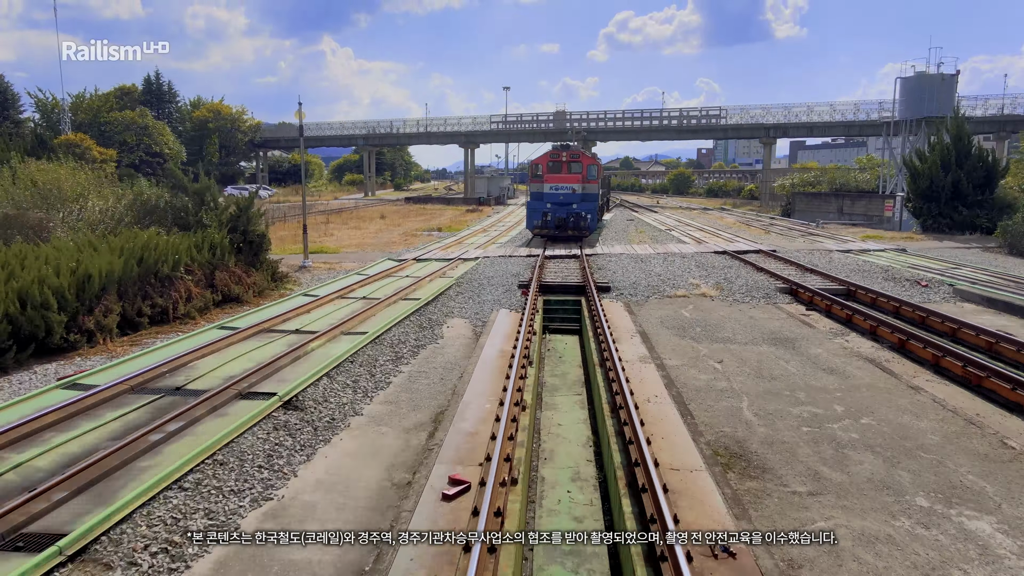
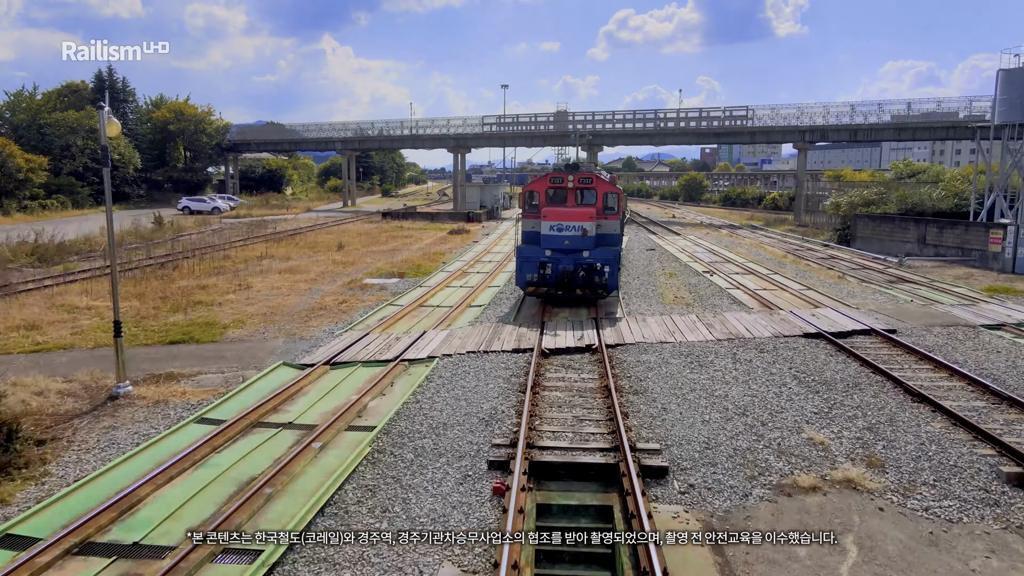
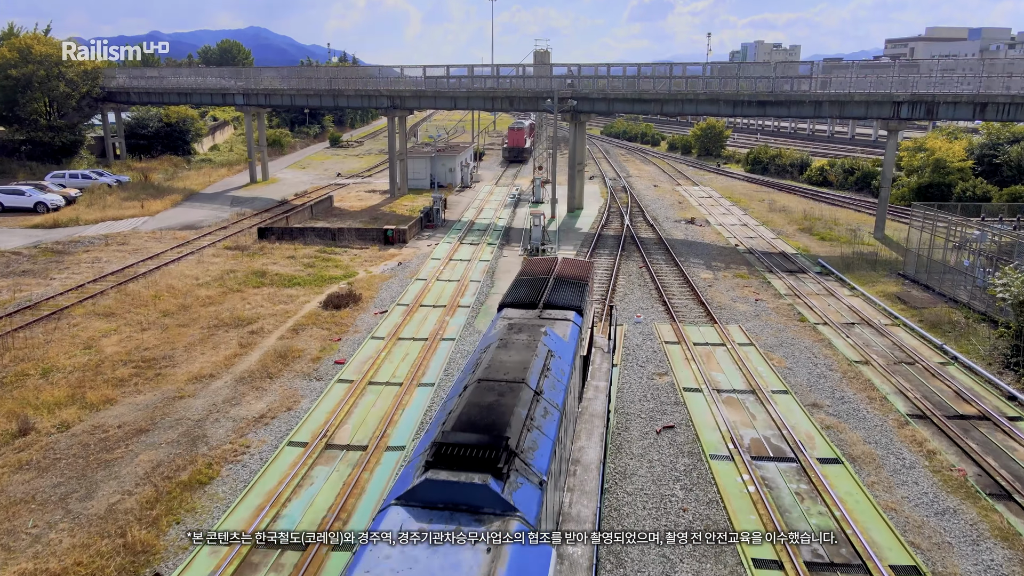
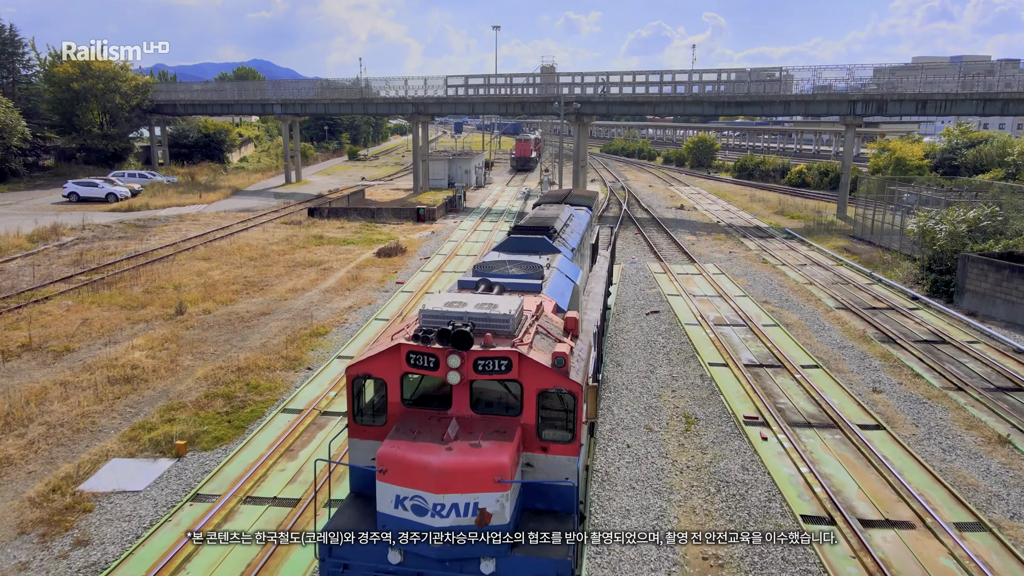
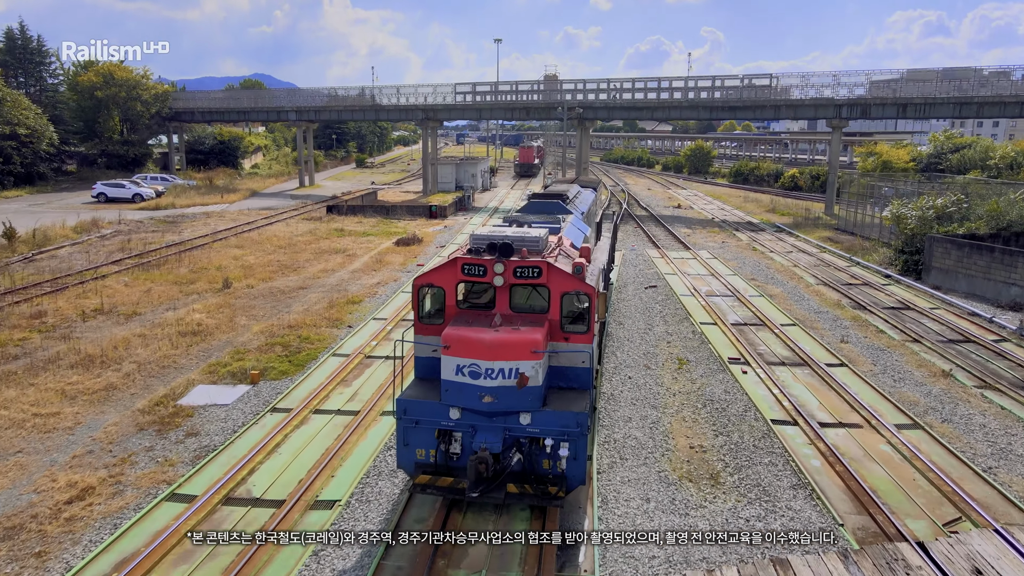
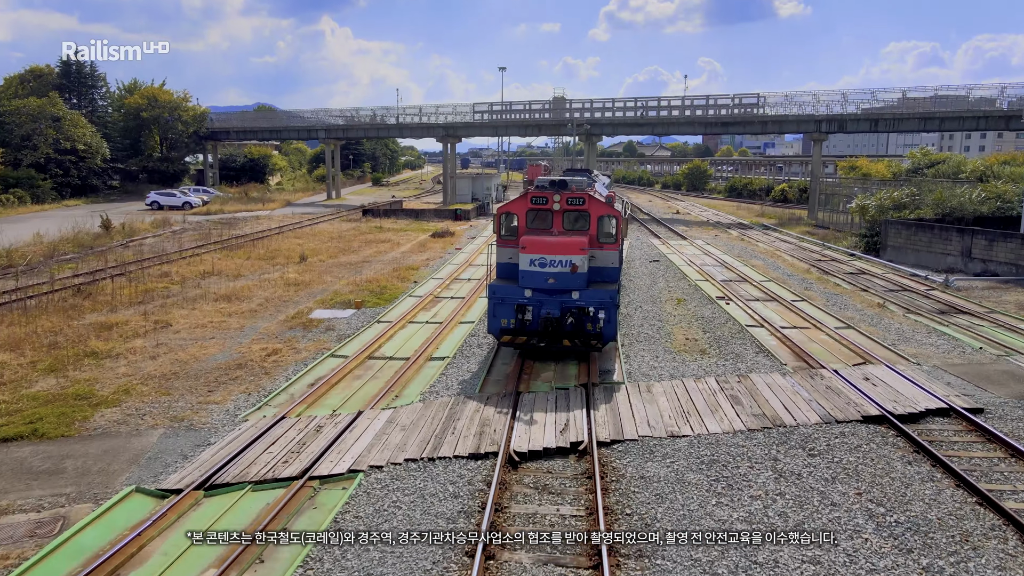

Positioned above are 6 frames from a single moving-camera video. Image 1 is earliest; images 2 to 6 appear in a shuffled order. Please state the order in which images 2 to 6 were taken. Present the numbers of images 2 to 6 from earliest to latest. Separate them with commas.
2, 6, 5, 4, 3
